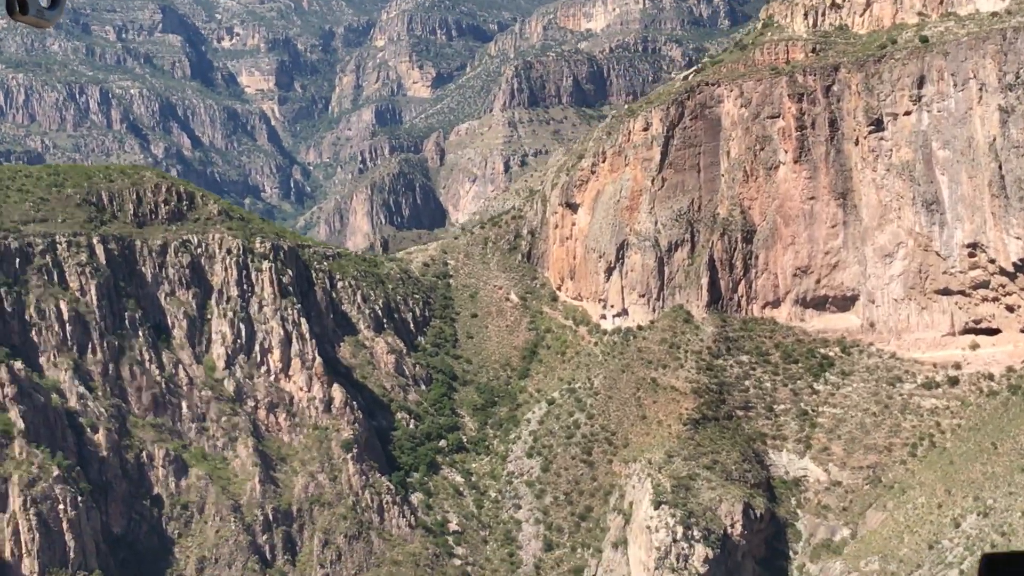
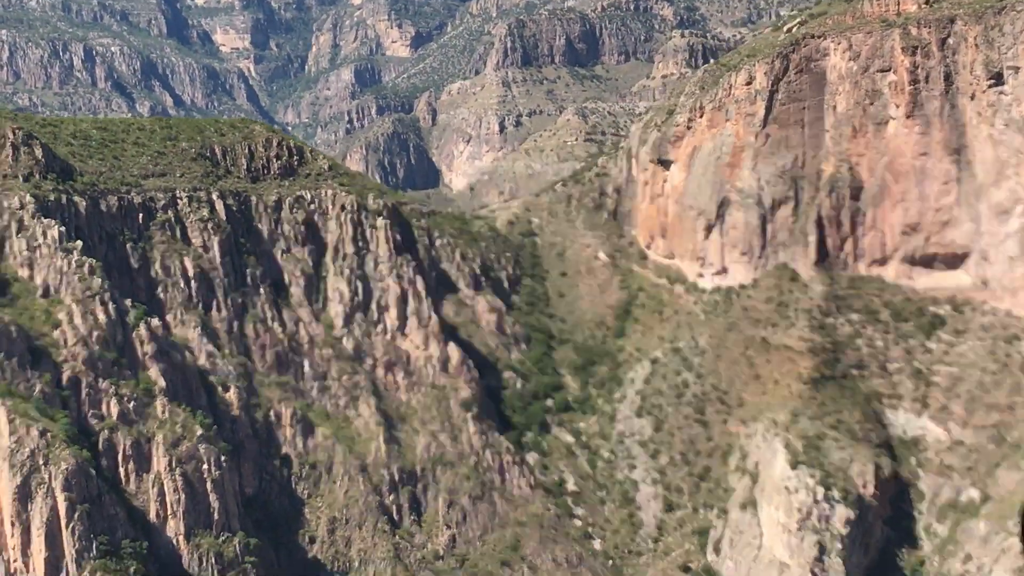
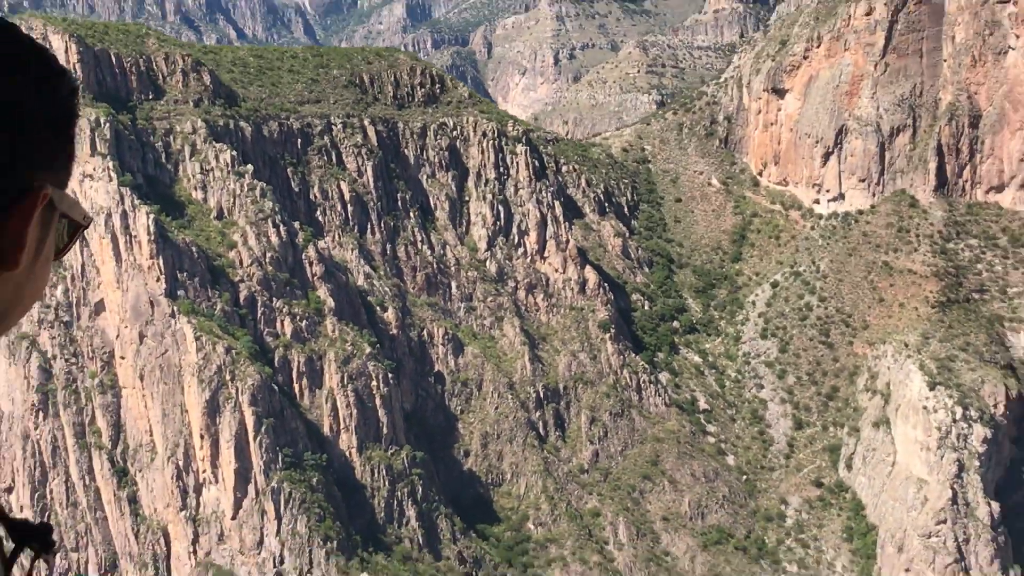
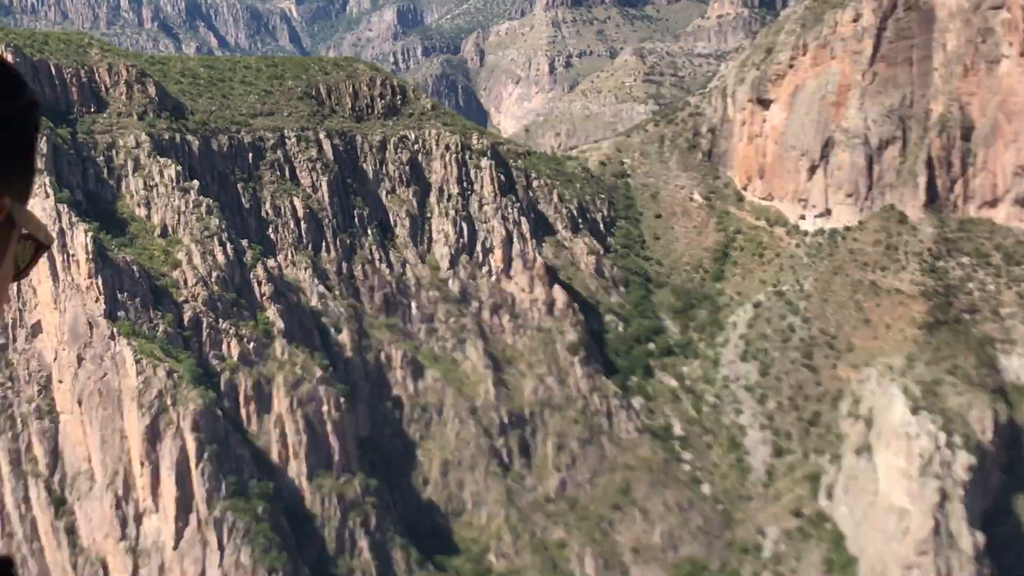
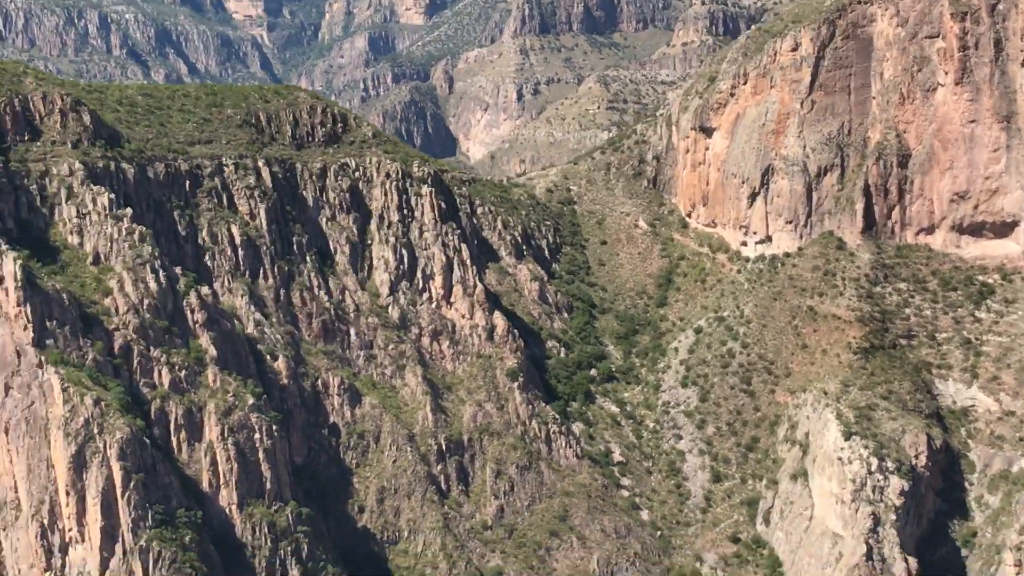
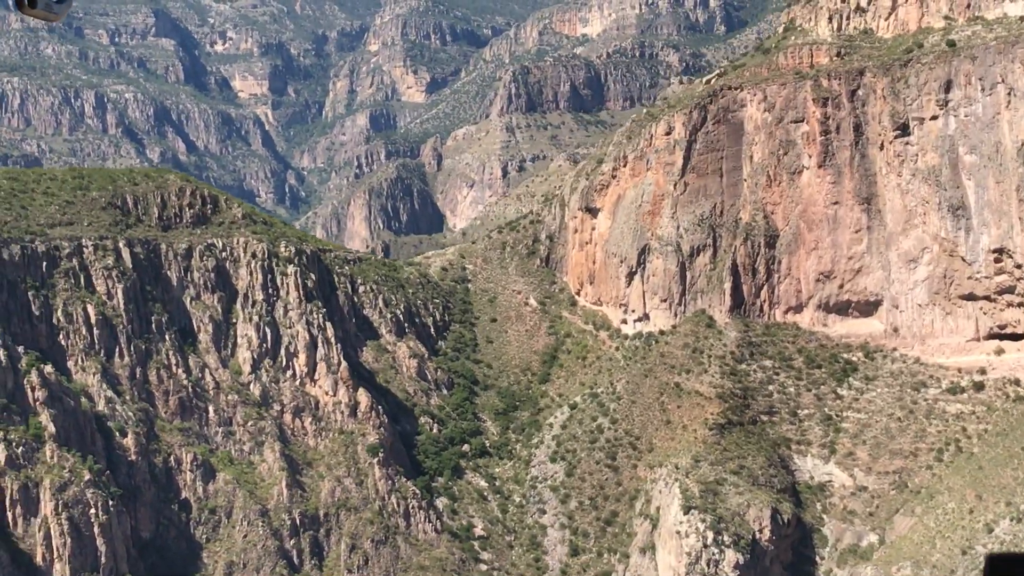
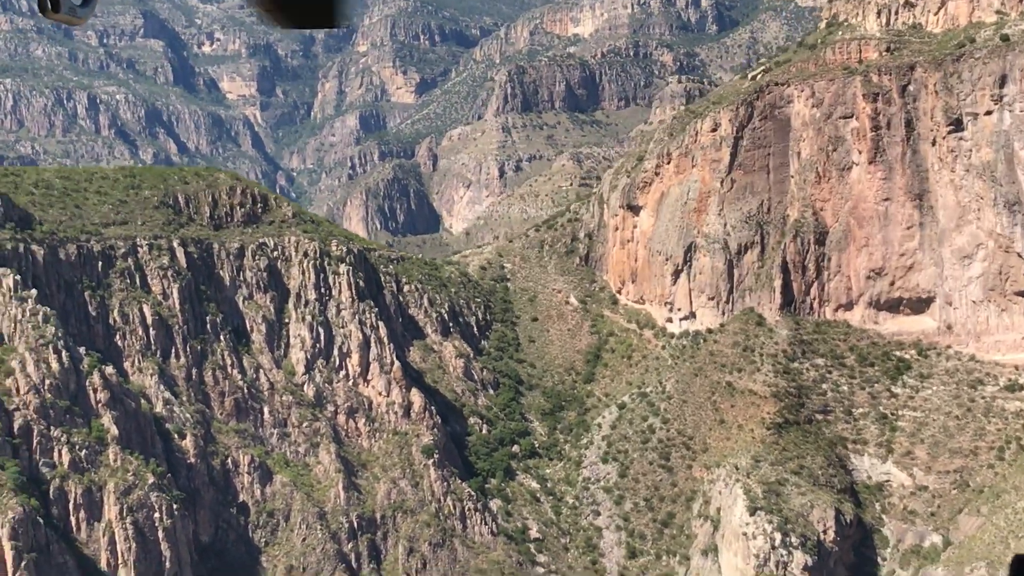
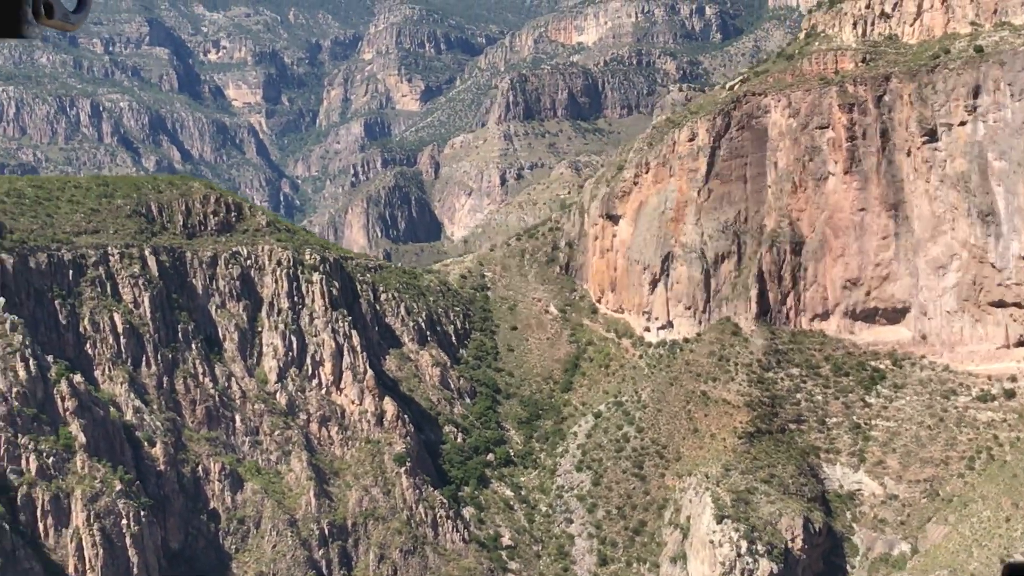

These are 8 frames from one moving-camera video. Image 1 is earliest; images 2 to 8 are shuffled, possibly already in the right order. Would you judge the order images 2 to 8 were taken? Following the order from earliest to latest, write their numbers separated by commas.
6, 8, 7, 2, 5, 4, 3
